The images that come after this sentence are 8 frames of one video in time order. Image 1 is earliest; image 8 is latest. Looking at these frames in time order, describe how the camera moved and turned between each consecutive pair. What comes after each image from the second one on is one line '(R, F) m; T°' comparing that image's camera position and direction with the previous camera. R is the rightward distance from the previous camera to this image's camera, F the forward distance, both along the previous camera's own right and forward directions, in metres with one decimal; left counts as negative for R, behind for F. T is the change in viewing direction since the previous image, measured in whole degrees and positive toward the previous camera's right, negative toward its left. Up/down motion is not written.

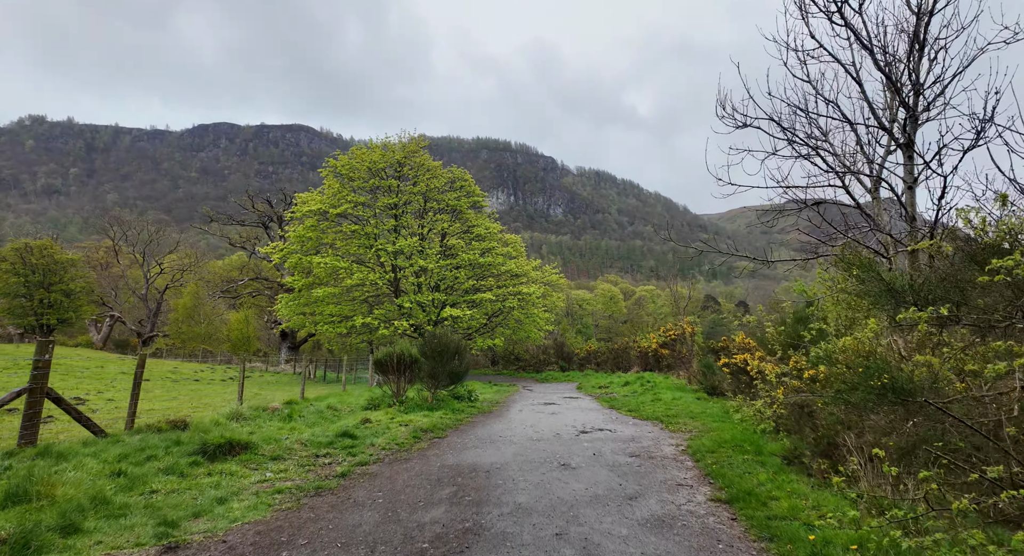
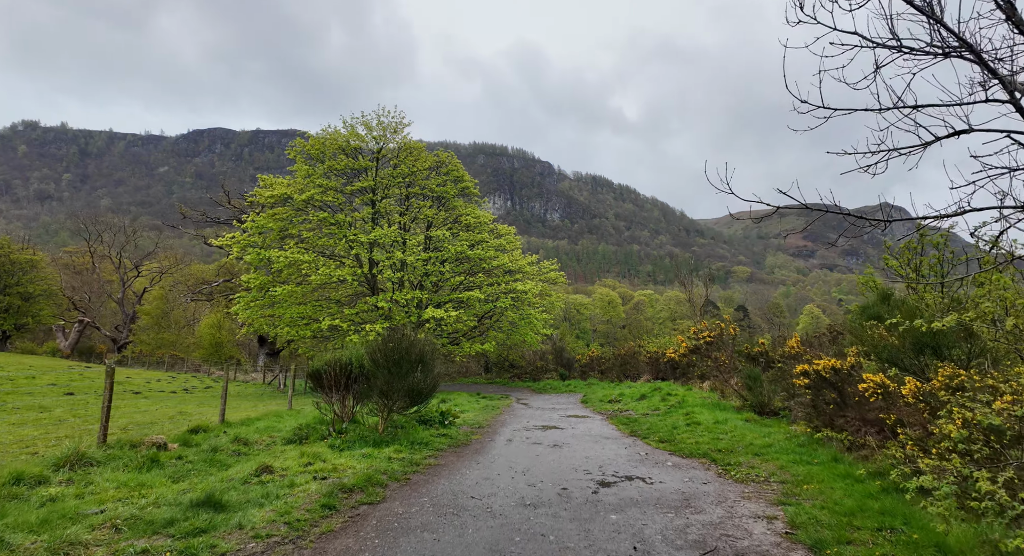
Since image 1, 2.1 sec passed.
(+0.2, +3.9) m; 0°
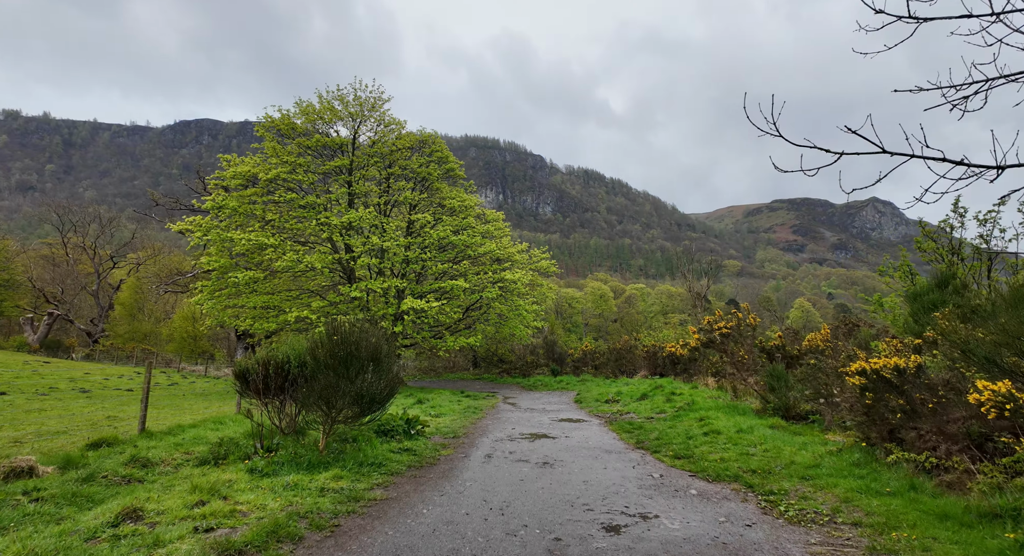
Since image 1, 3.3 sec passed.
(+0.2, +2.1) m; +1°
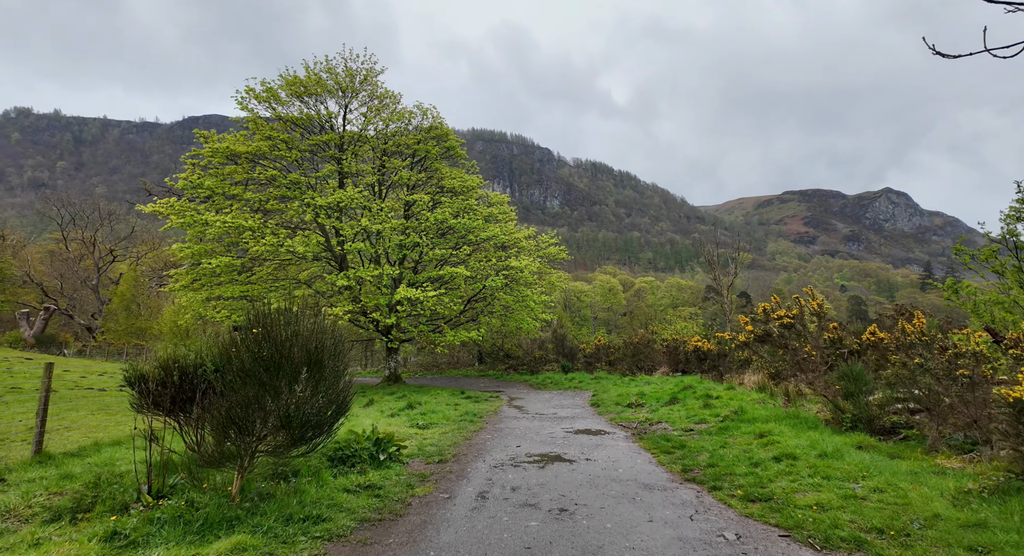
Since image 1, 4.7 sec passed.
(+0.1, +2.4) m; -1°
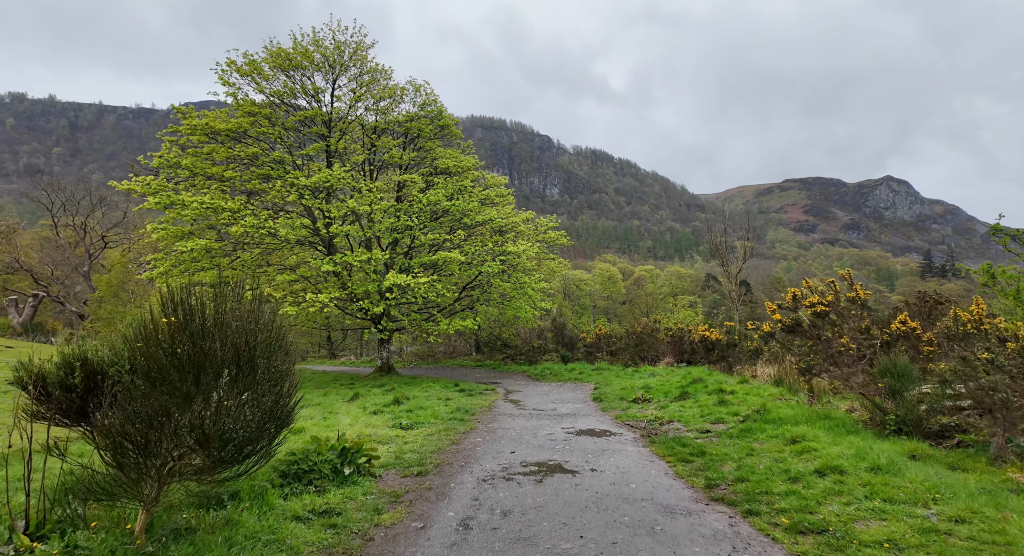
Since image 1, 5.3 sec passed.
(+0.1, +1.2) m; 0°
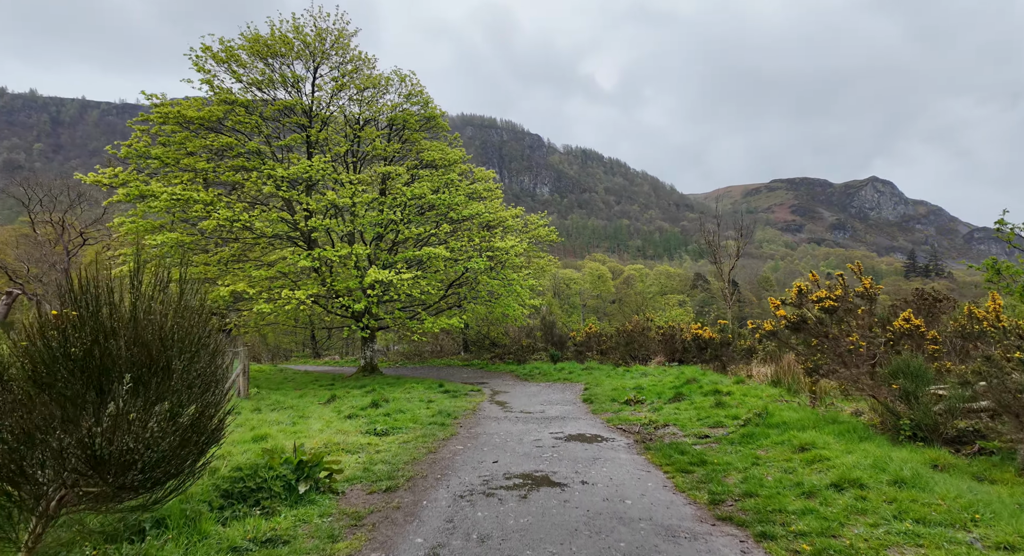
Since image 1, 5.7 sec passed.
(+0.1, +0.7) m; +1°
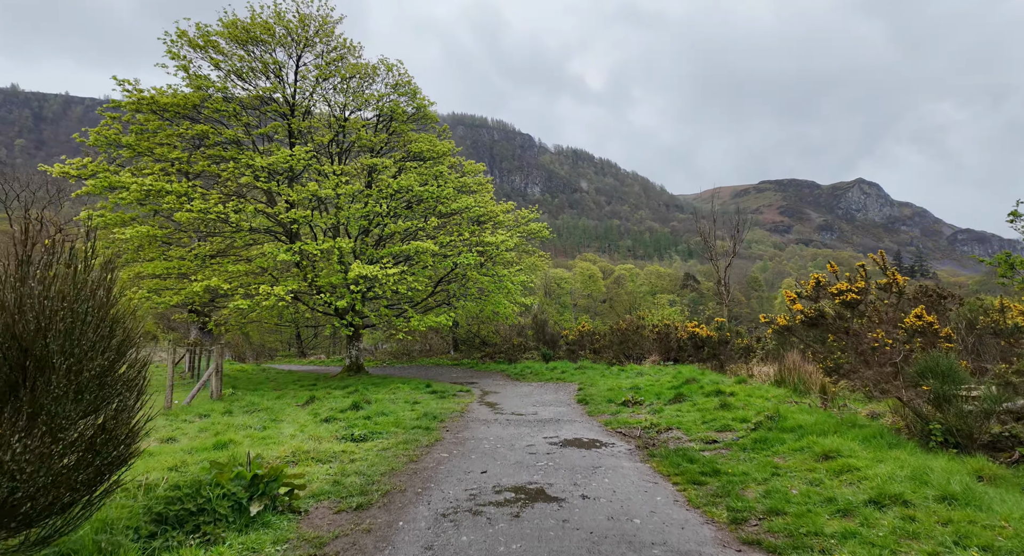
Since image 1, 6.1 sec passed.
(0.0, +0.7) m; +1°
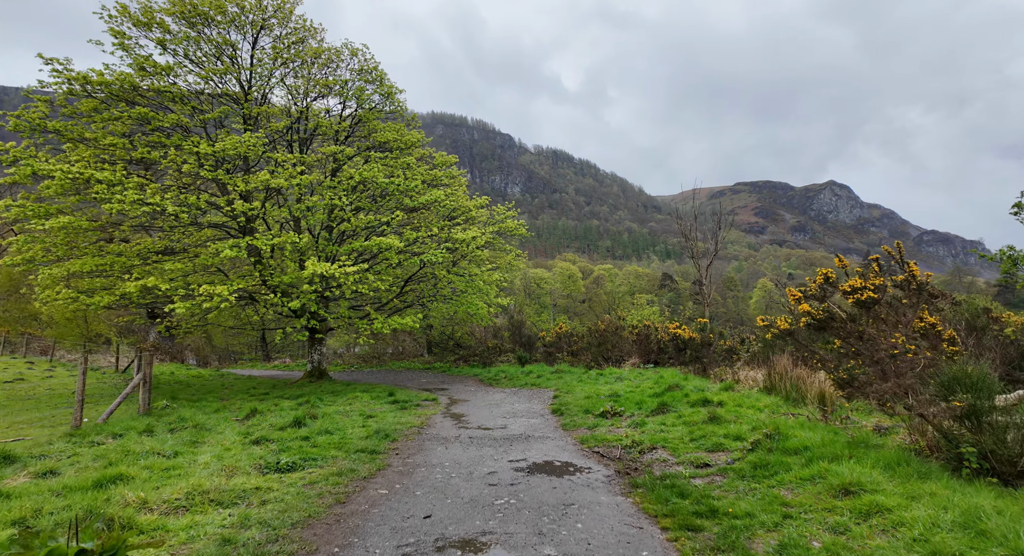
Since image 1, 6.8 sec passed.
(+0.3, +1.2) m; +2°
